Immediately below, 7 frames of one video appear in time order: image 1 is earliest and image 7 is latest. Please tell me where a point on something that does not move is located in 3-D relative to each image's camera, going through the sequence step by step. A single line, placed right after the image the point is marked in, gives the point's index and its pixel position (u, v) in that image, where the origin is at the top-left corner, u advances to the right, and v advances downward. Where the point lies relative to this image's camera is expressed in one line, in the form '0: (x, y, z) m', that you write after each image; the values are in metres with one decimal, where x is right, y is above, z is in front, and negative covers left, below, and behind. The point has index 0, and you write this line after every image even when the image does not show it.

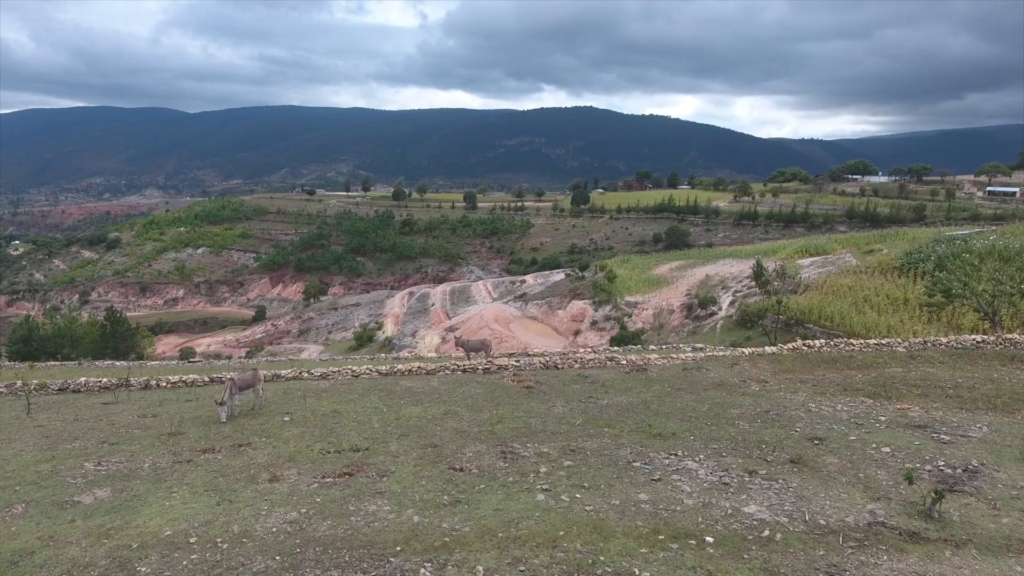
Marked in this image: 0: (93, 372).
0: (-9.4, -1.9, +12.4) m
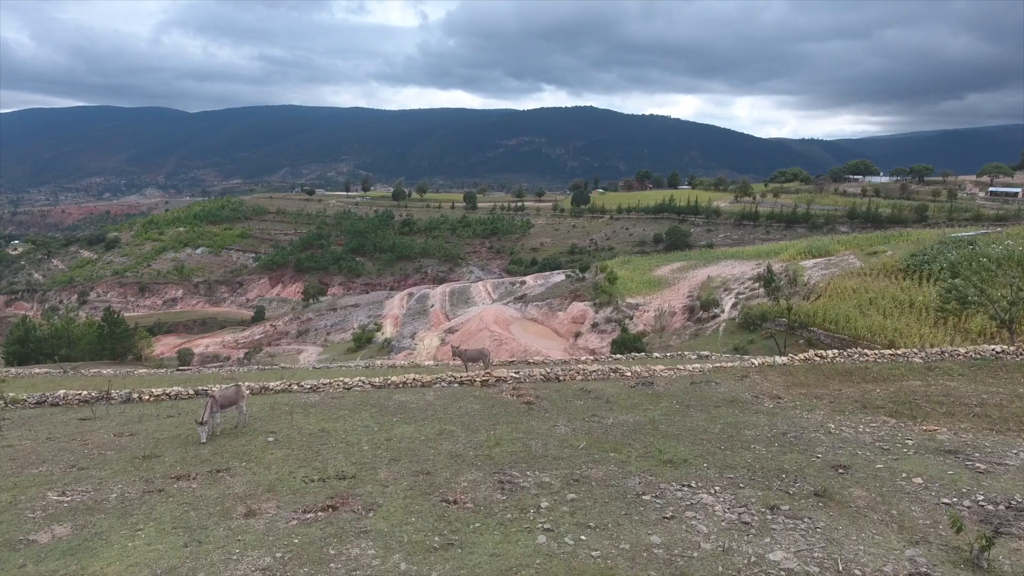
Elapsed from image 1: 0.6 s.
0: (-9.4, -2.1, +12.0) m
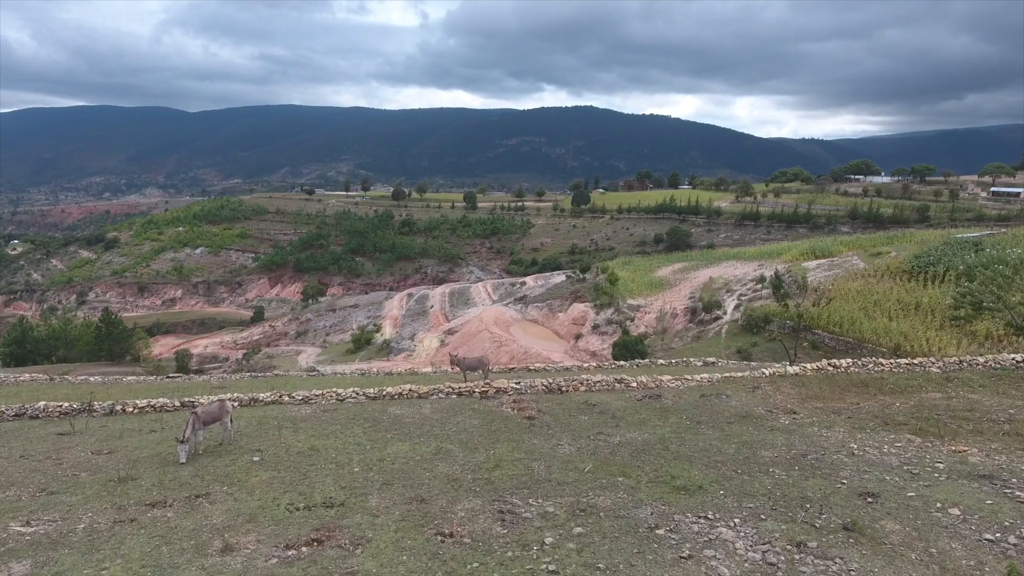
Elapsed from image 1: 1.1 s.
0: (-9.4, -2.1, +11.7) m
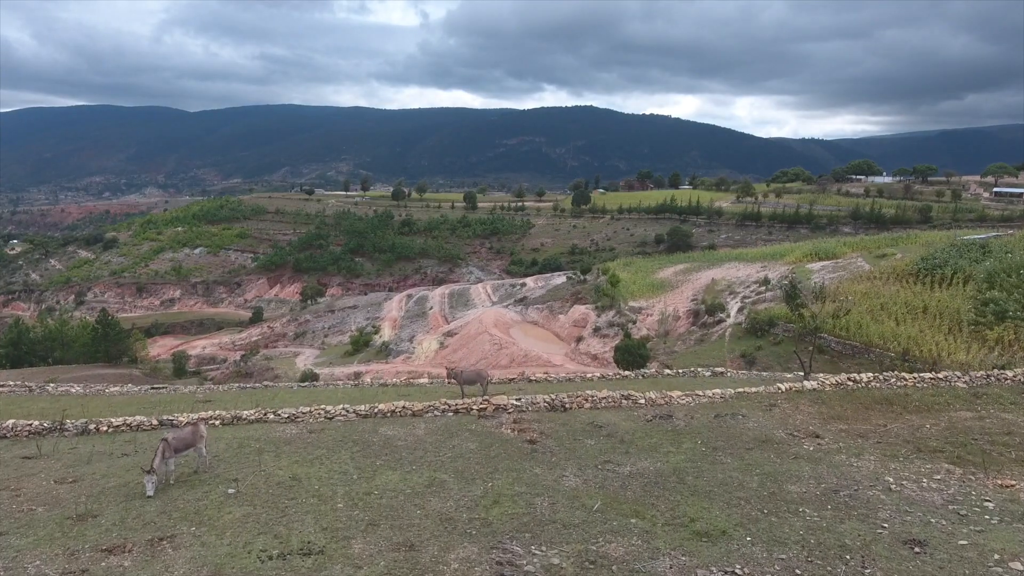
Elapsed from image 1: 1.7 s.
0: (-9.4, -2.3, +11.2) m
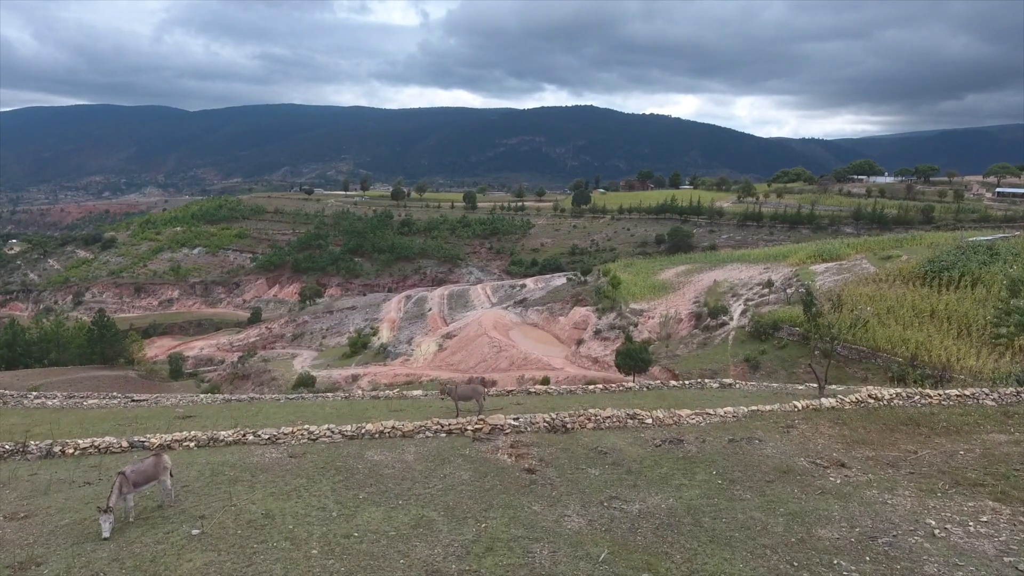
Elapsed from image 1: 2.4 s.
0: (-9.4, -2.4, +10.7) m
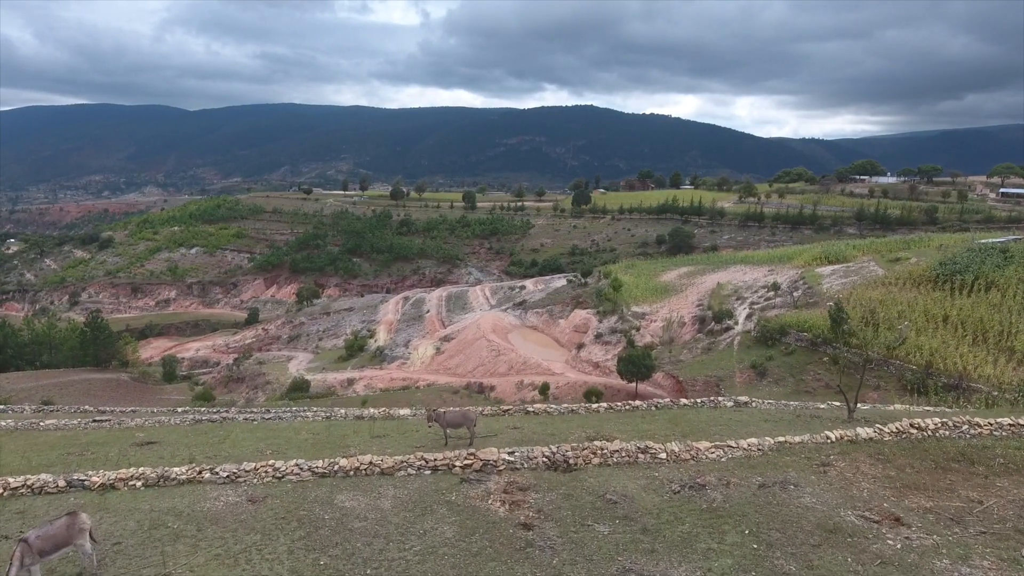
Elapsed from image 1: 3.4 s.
0: (-9.5, -2.6, +9.8) m
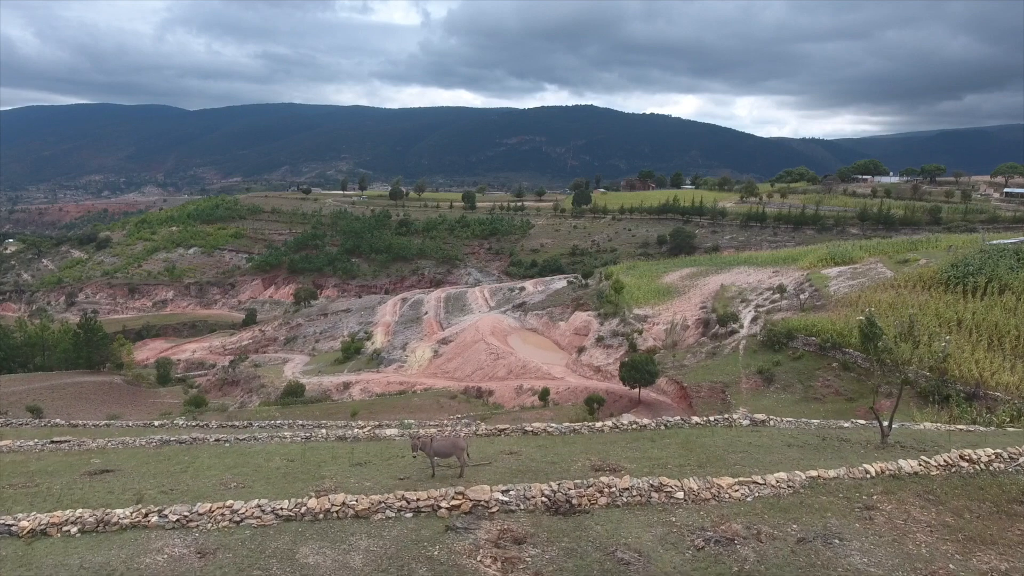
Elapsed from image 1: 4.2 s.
0: (-9.5, -2.7, +9.1) m
